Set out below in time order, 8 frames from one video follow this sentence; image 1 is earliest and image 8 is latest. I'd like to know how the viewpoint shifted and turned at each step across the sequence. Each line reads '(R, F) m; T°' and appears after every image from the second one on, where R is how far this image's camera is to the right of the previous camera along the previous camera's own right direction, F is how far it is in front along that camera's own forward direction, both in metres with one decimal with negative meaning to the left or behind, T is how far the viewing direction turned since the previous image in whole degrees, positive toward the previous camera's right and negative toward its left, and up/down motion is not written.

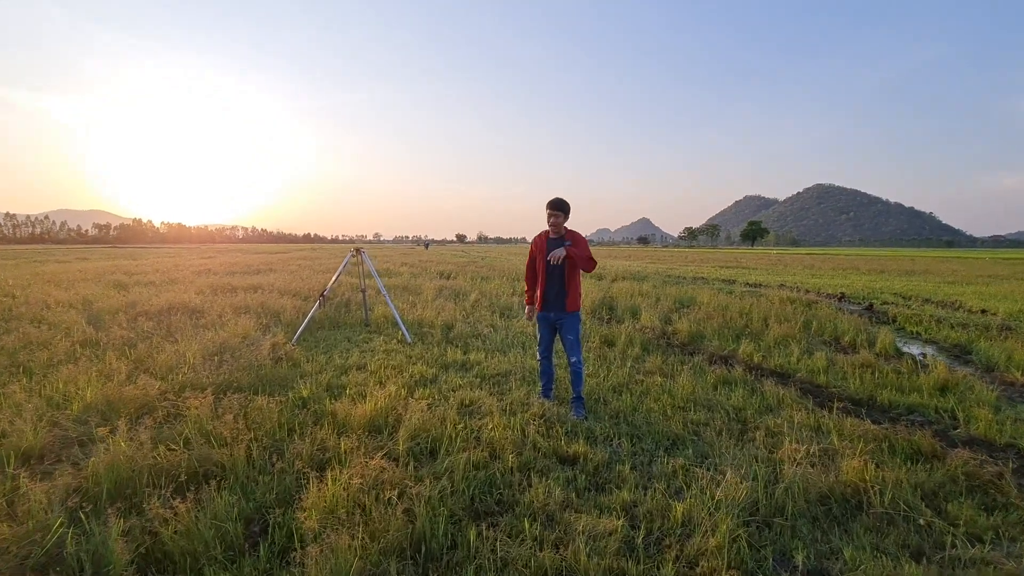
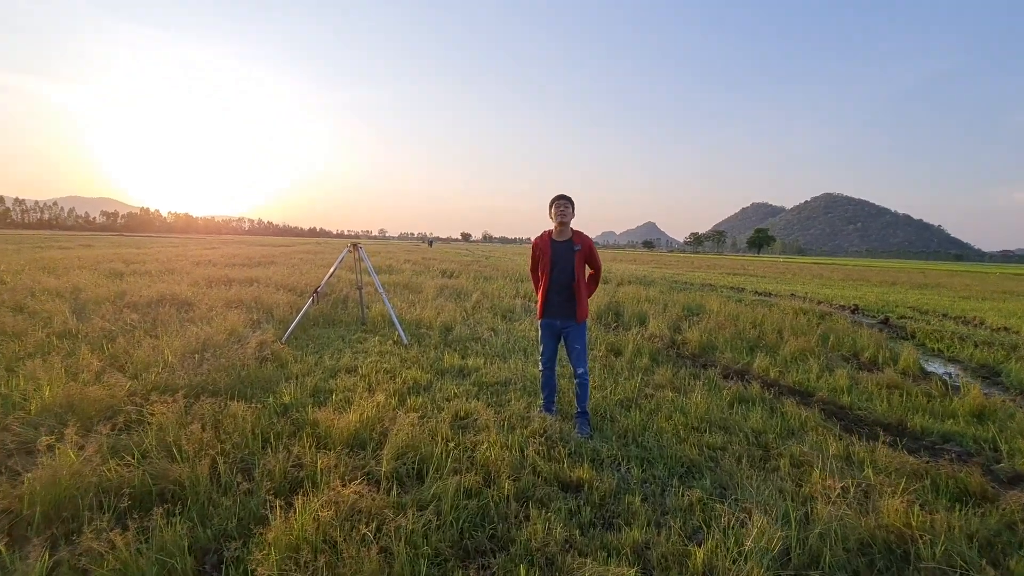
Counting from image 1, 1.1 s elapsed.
(0.0, +0.4) m; 0°
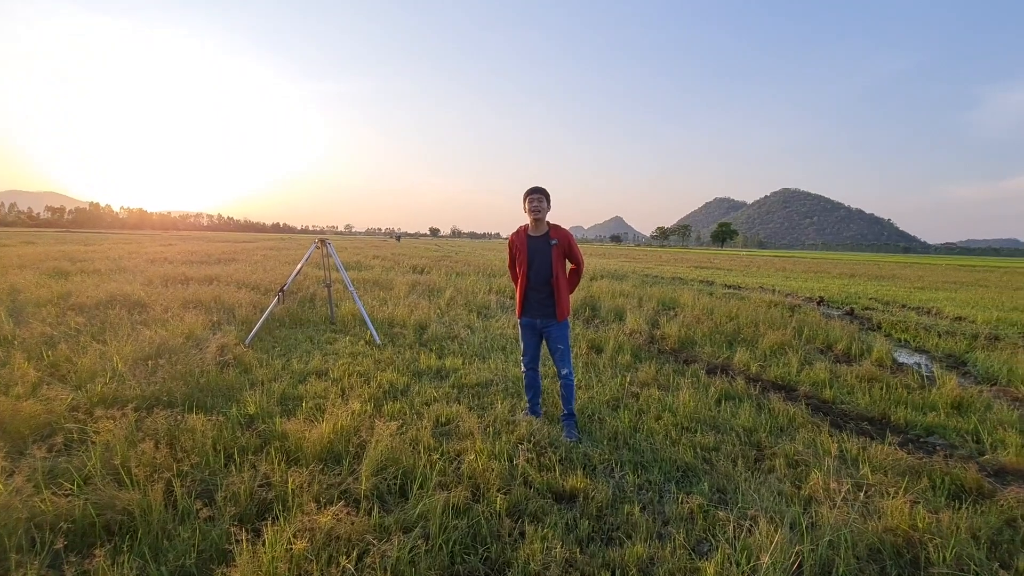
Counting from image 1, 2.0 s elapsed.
(-0.1, +0.2) m; +4°
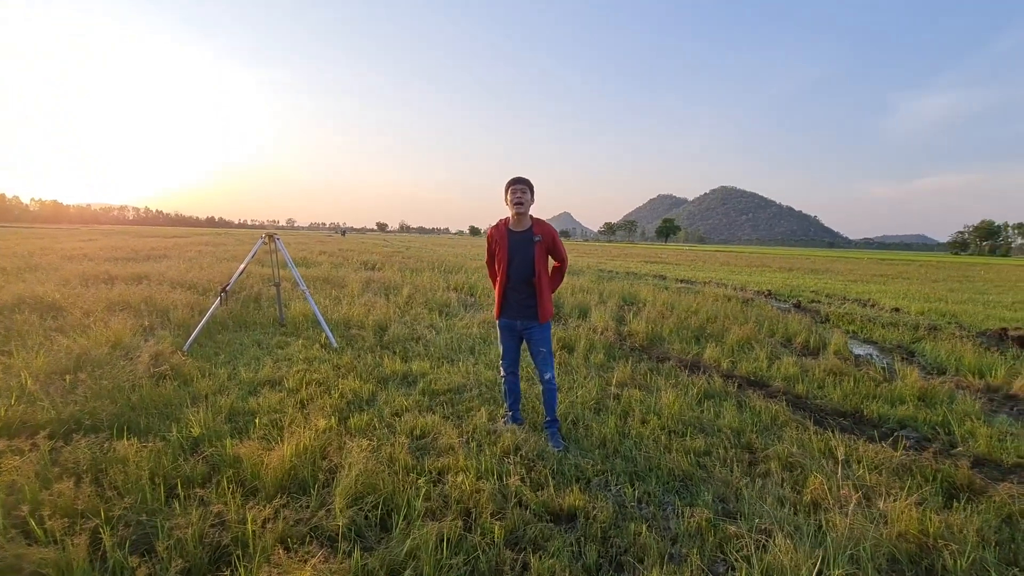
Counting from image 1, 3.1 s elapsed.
(-0.2, +0.3) m; +6°
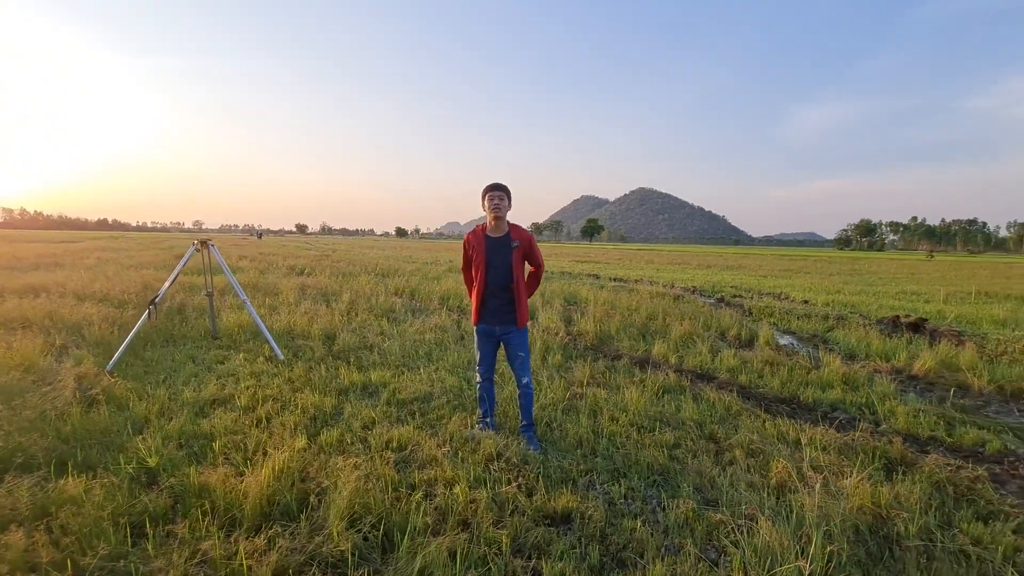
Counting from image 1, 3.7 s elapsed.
(-0.3, 0.0) m; +8°
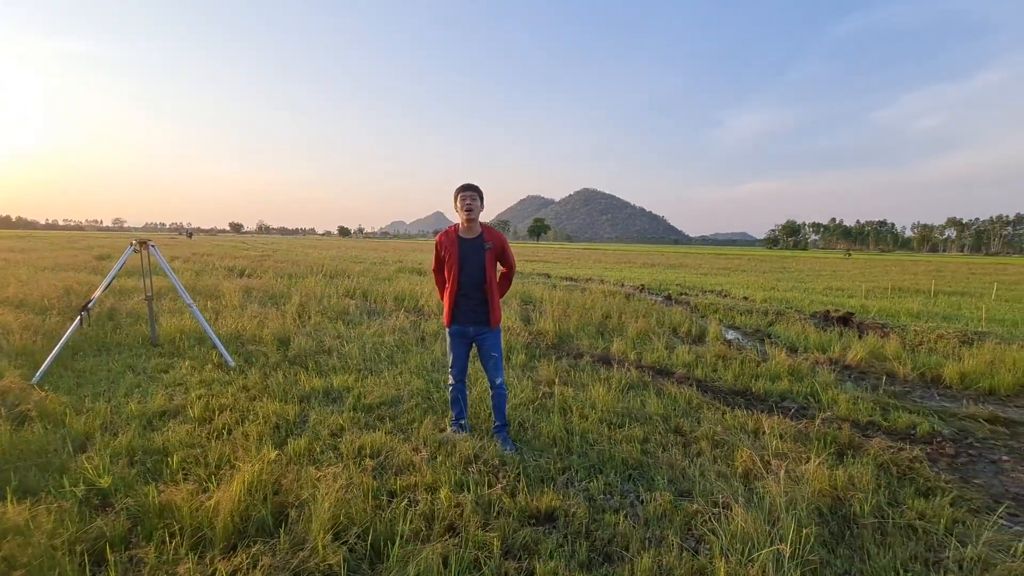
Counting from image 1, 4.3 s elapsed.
(-0.2, 0.0) m; +6°
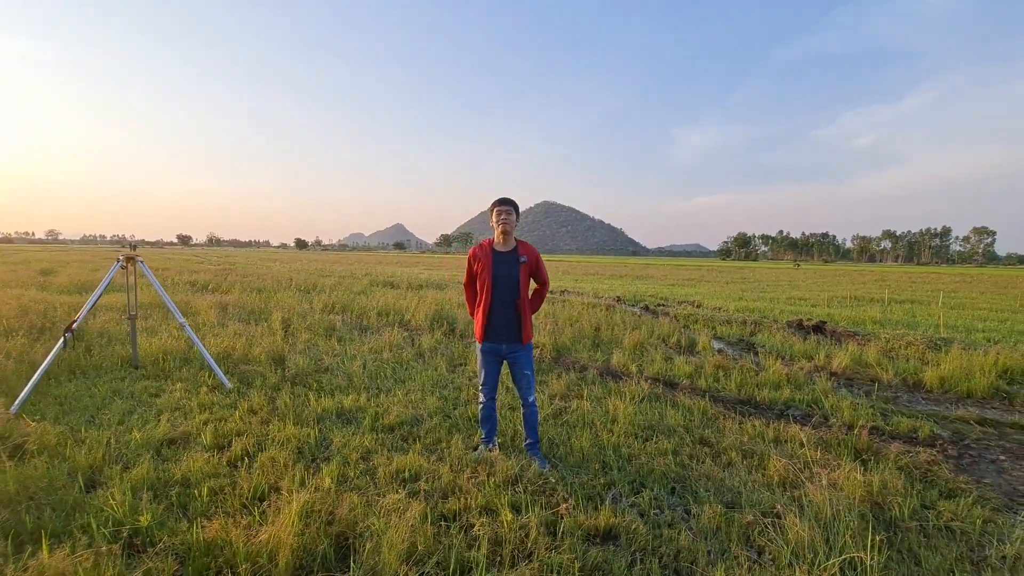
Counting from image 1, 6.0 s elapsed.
(-0.5, 0.0) m; +4°
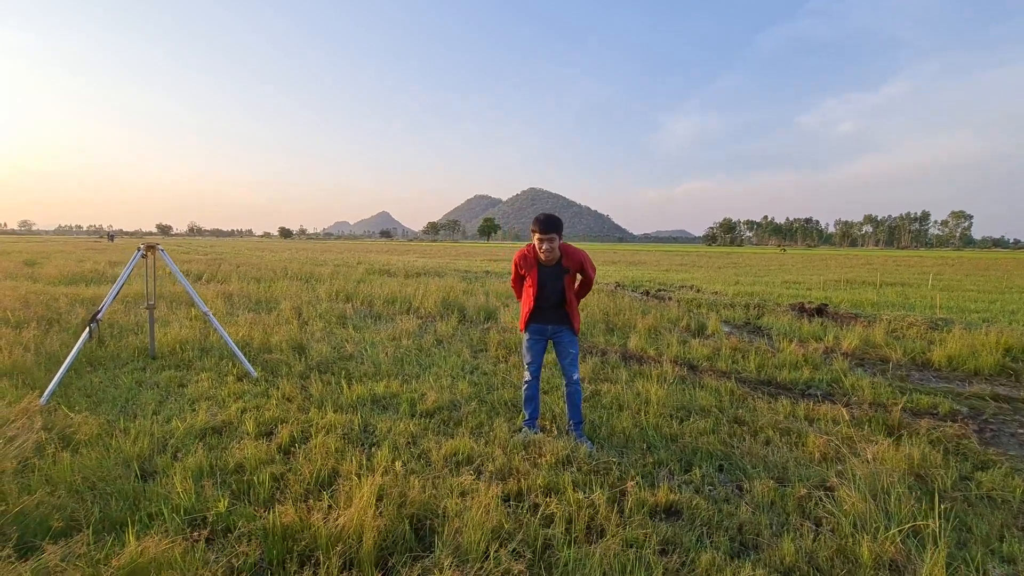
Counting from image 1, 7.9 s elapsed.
(-0.4, 0.0) m; +2°
